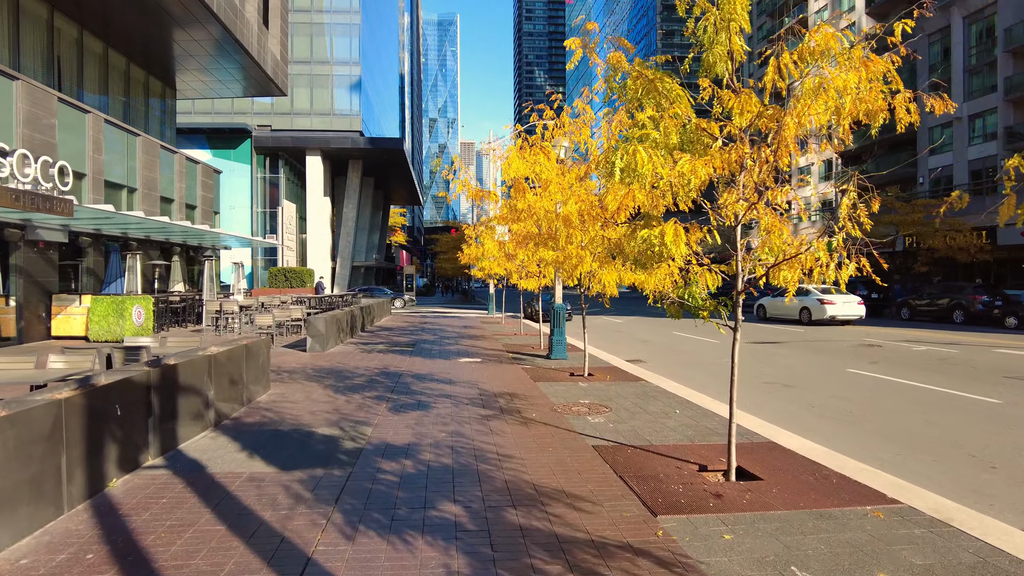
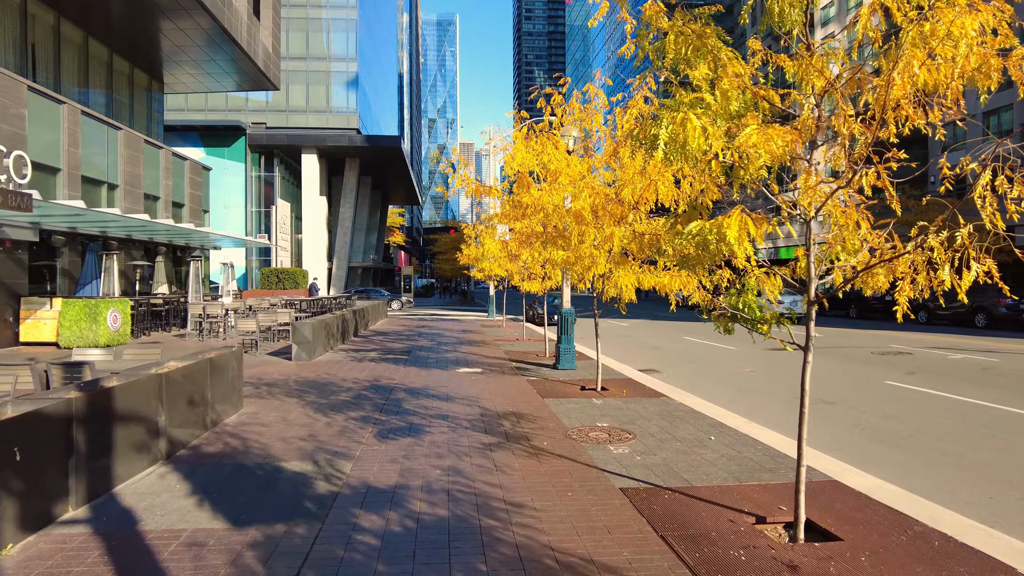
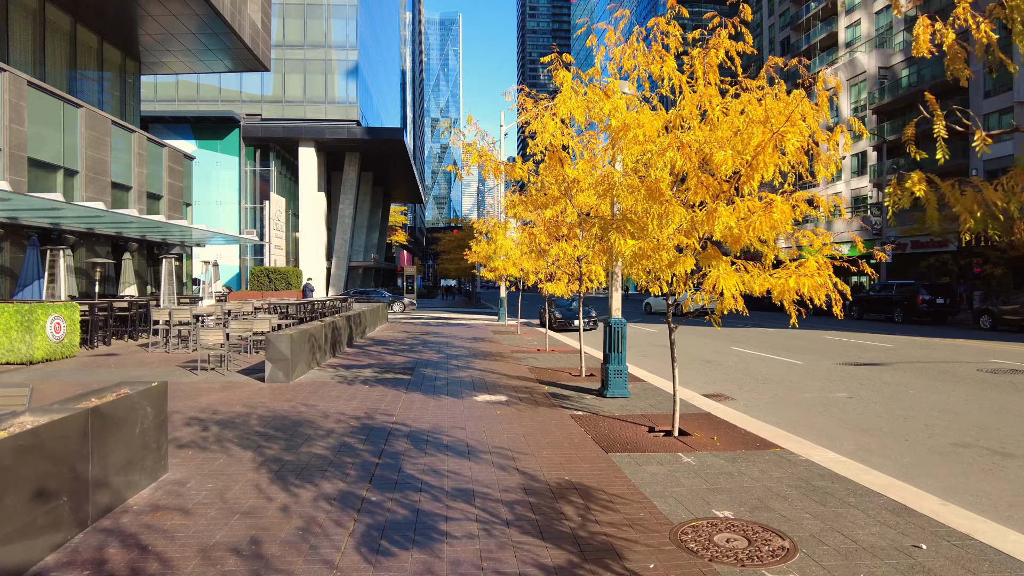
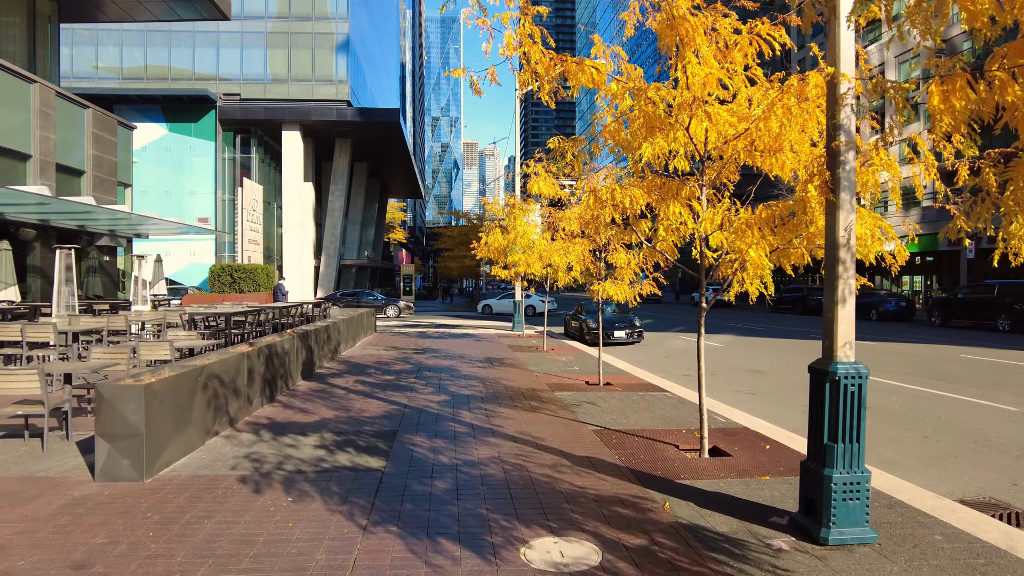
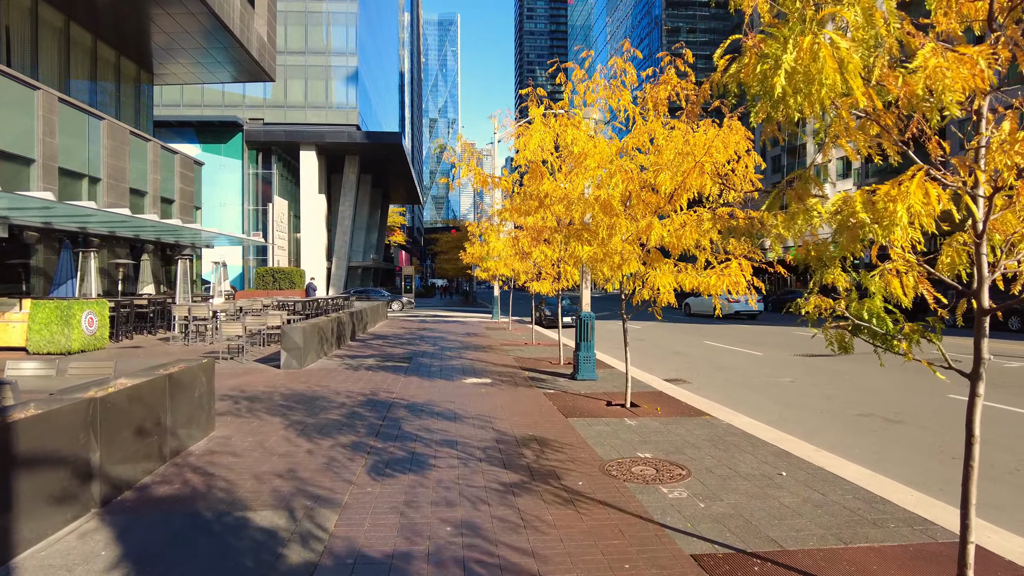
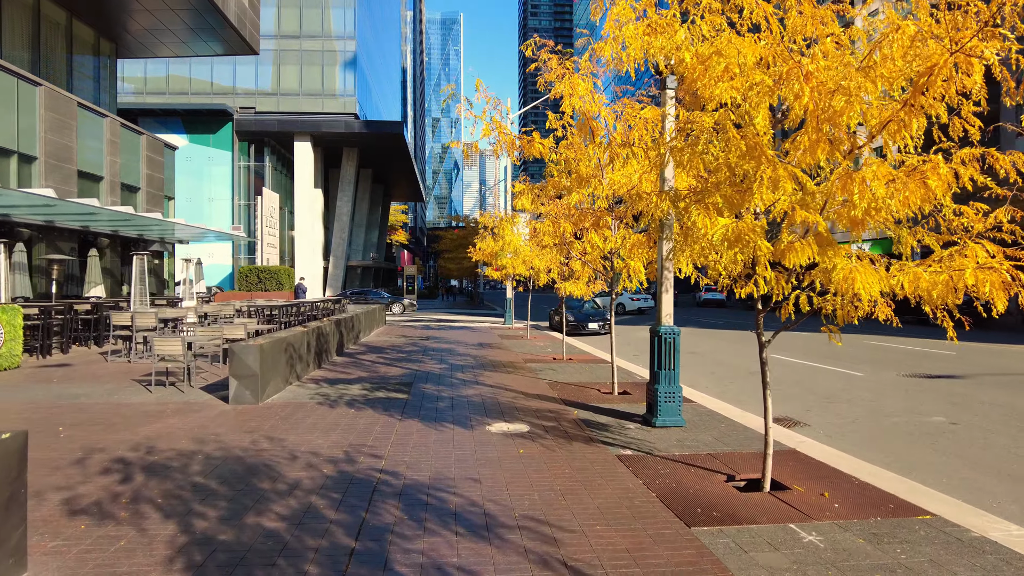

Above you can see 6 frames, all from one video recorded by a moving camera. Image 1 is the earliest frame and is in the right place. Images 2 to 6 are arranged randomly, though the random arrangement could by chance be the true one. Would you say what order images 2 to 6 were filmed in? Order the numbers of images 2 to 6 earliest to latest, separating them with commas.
2, 5, 3, 6, 4
